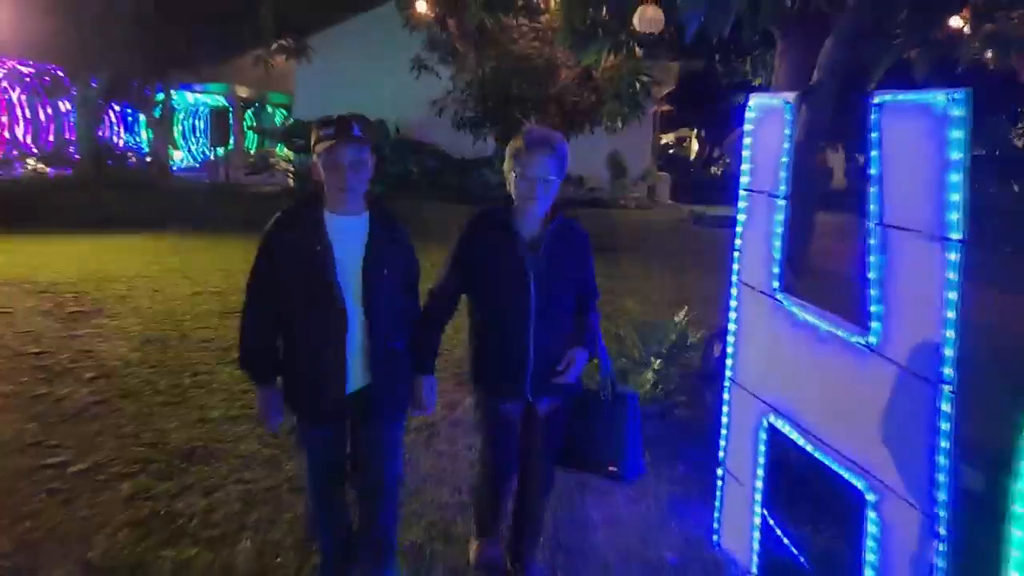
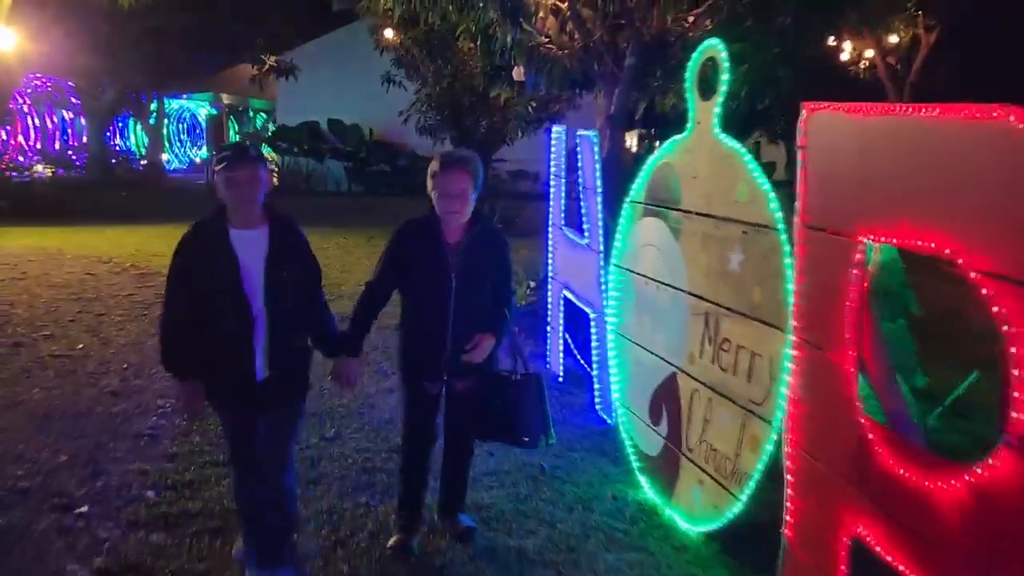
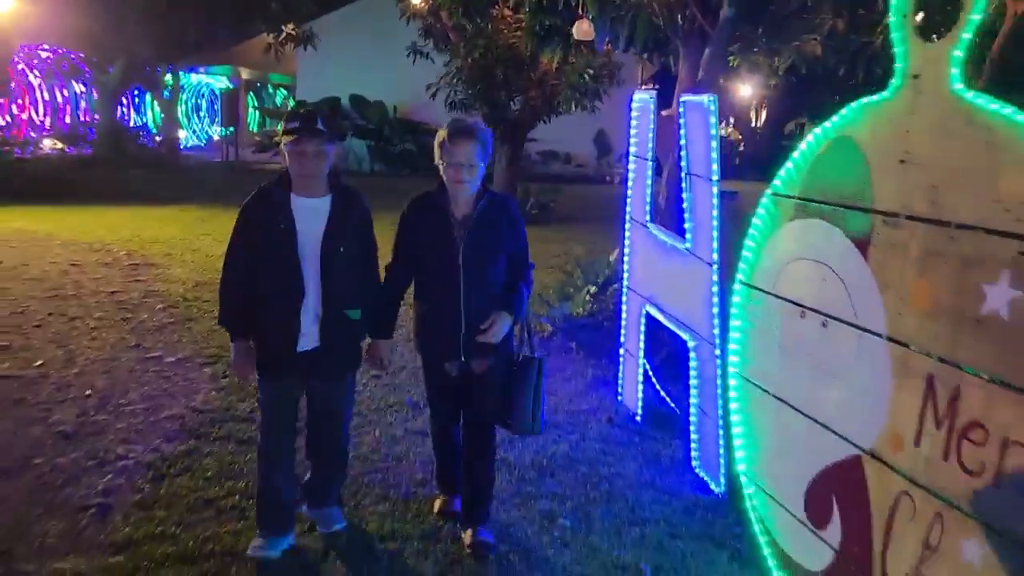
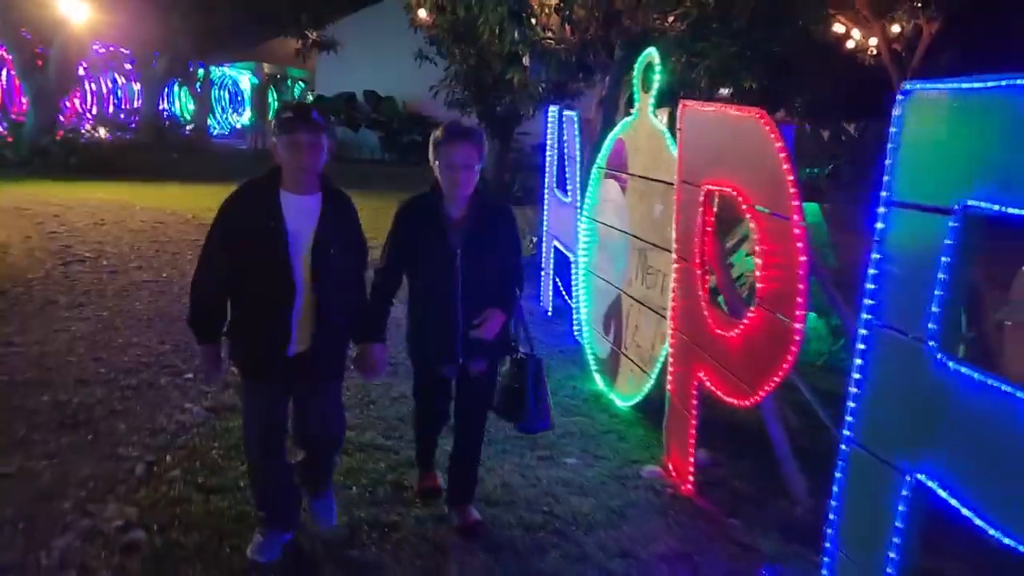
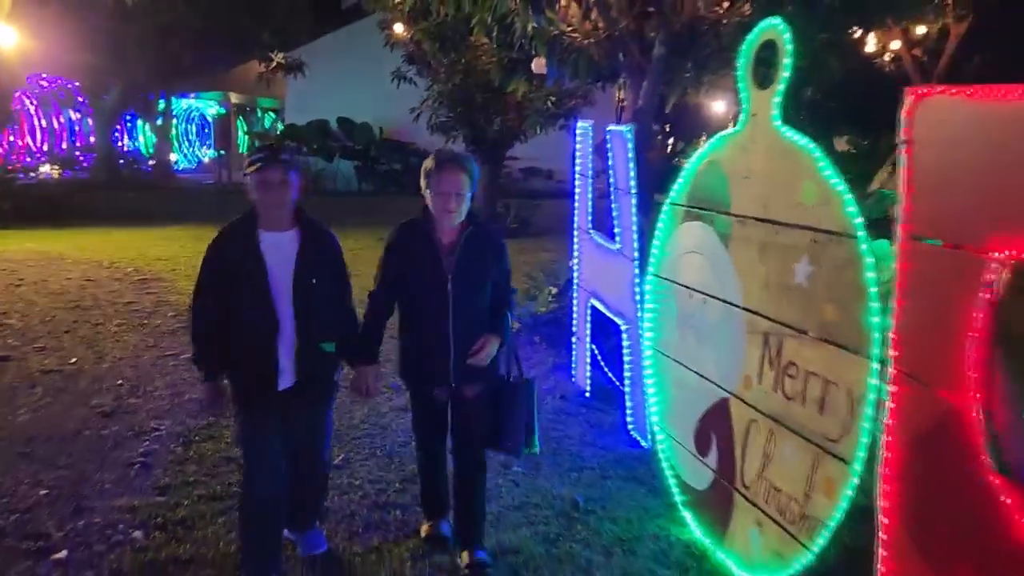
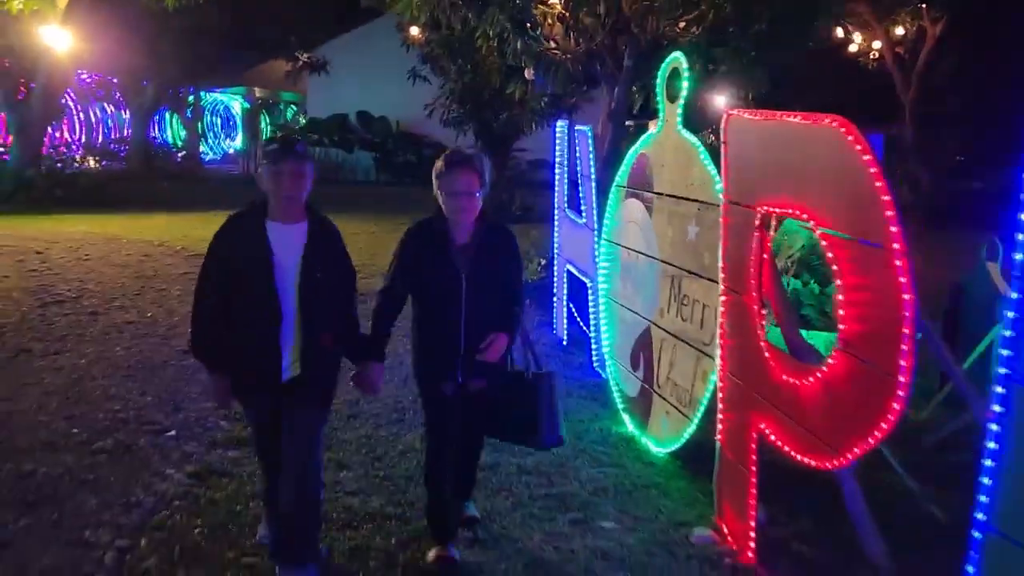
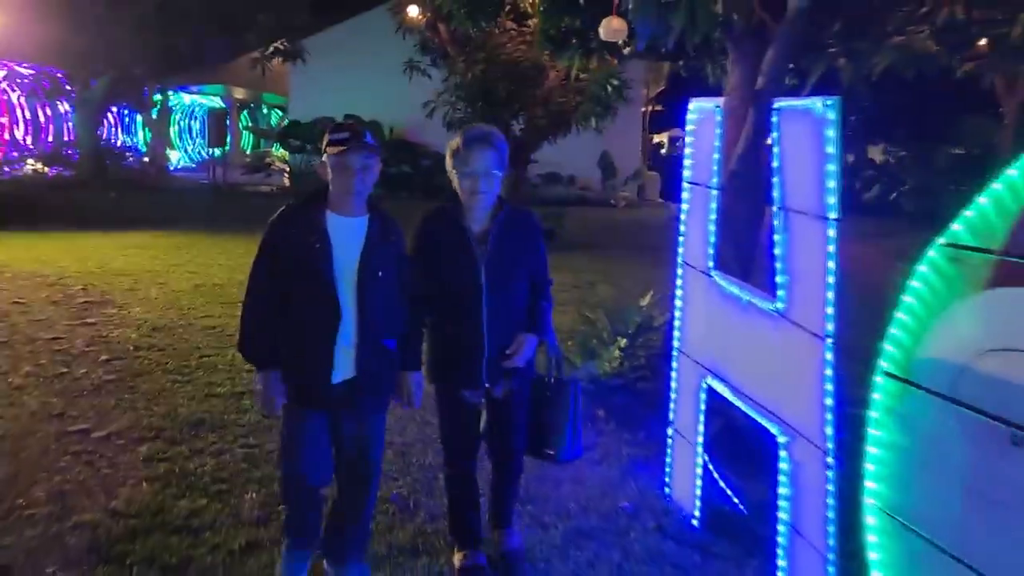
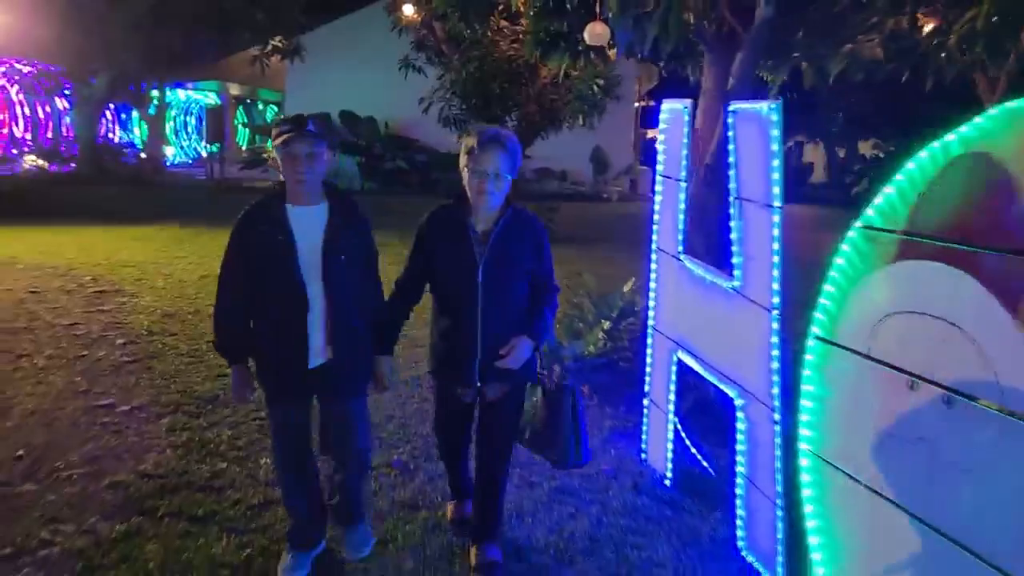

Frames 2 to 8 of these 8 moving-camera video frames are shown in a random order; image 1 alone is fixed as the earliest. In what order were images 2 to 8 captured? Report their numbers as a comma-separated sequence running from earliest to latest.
7, 8, 3, 5, 2, 6, 4
